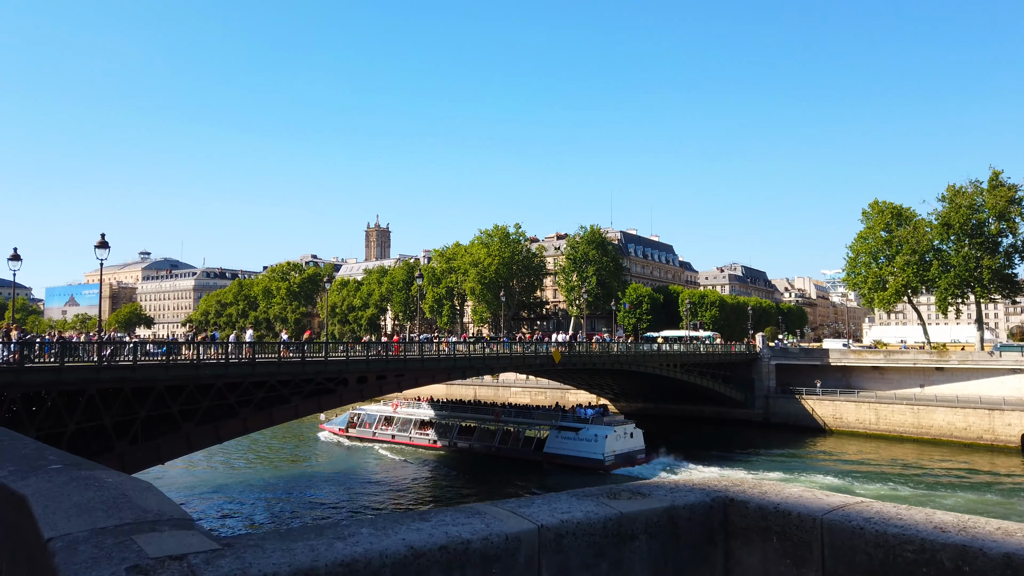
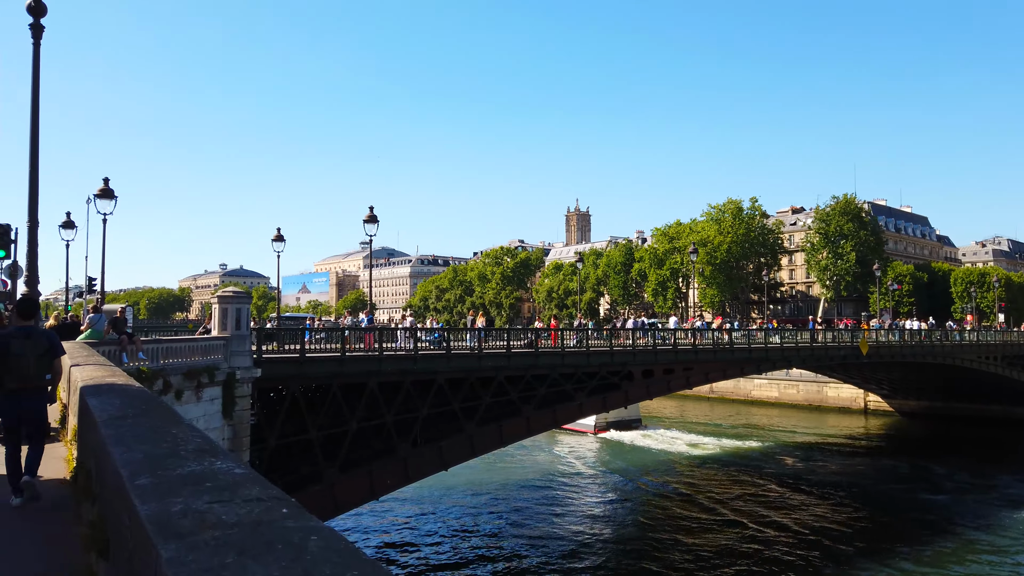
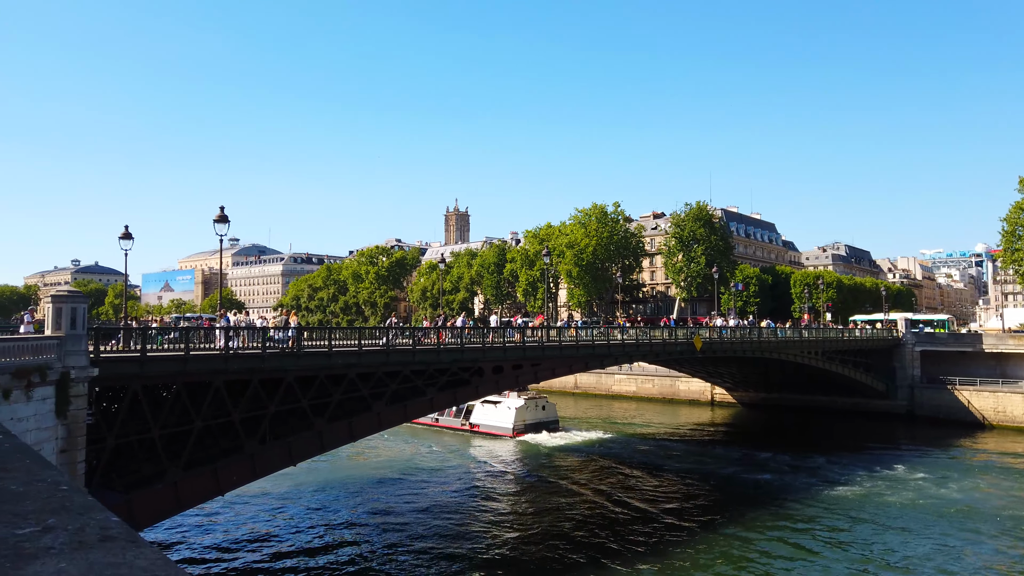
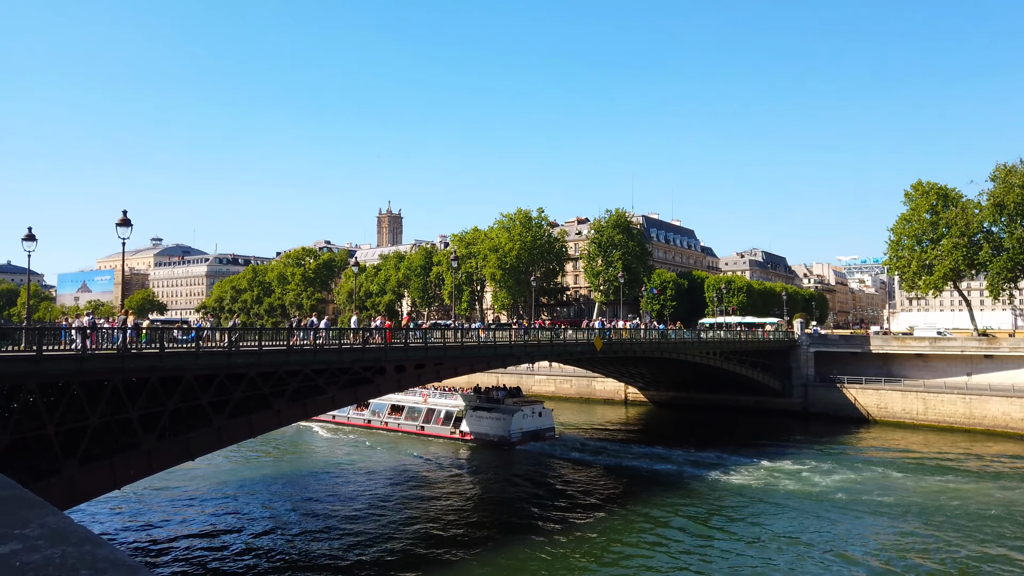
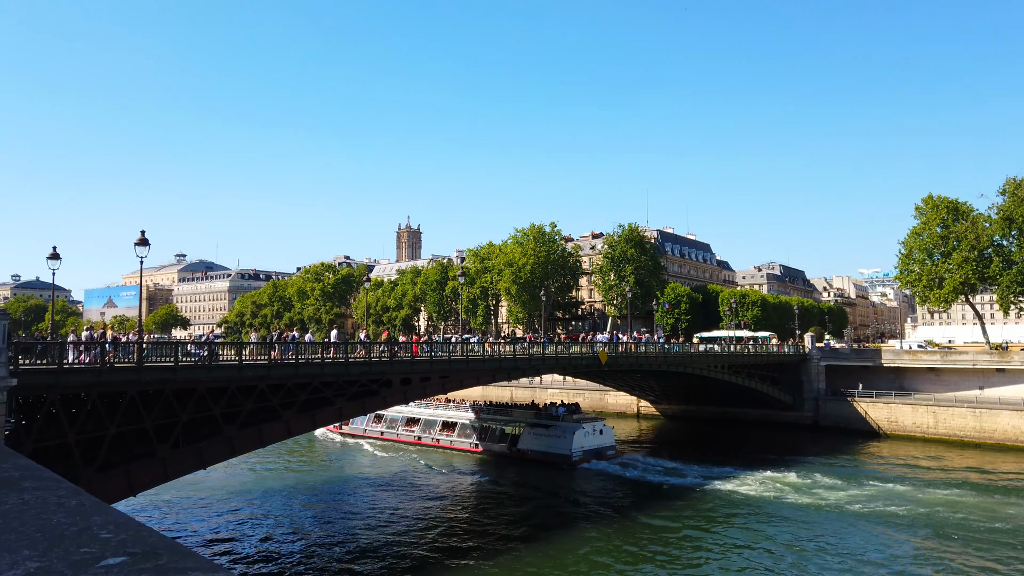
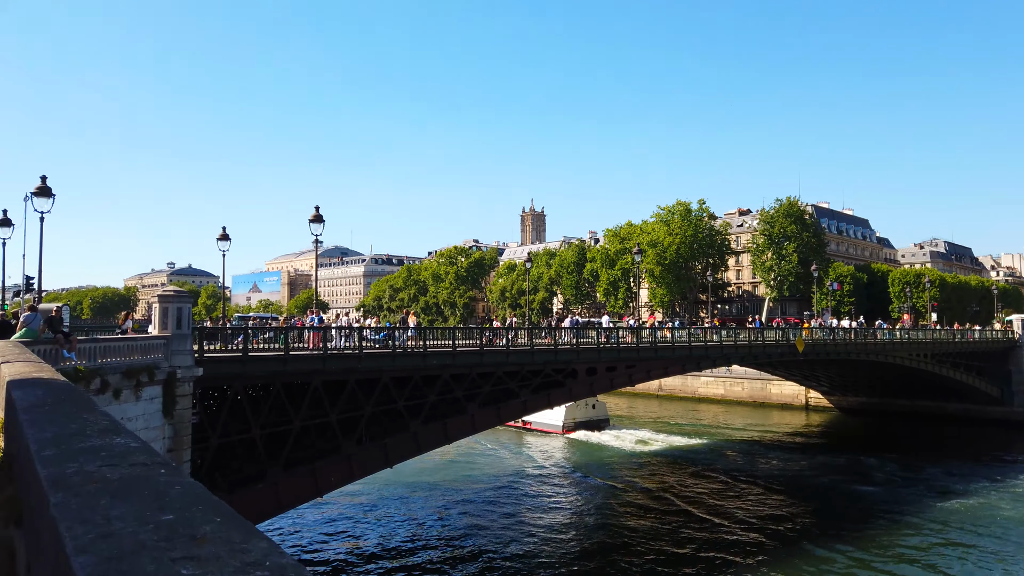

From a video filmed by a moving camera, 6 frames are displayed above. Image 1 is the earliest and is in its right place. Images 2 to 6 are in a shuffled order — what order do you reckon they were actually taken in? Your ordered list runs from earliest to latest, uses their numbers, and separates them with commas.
5, 4, 3, 6, 2
